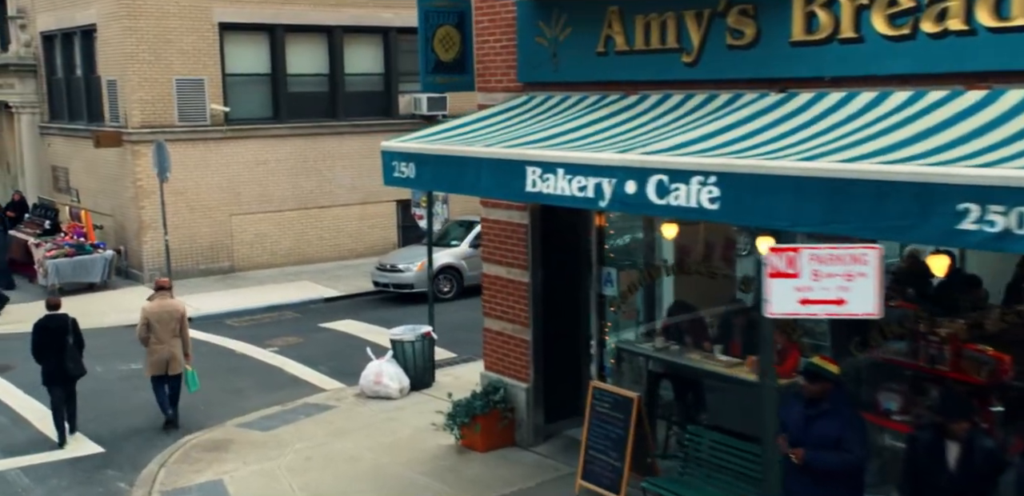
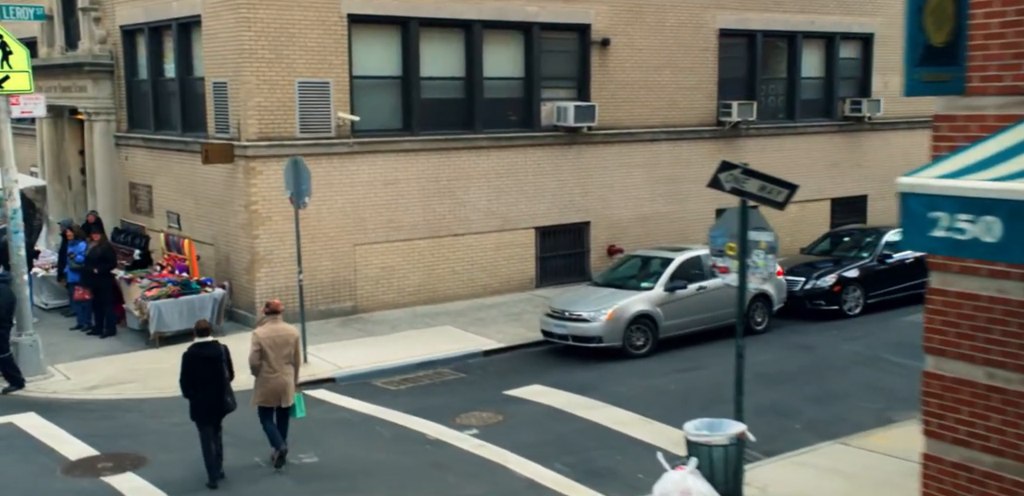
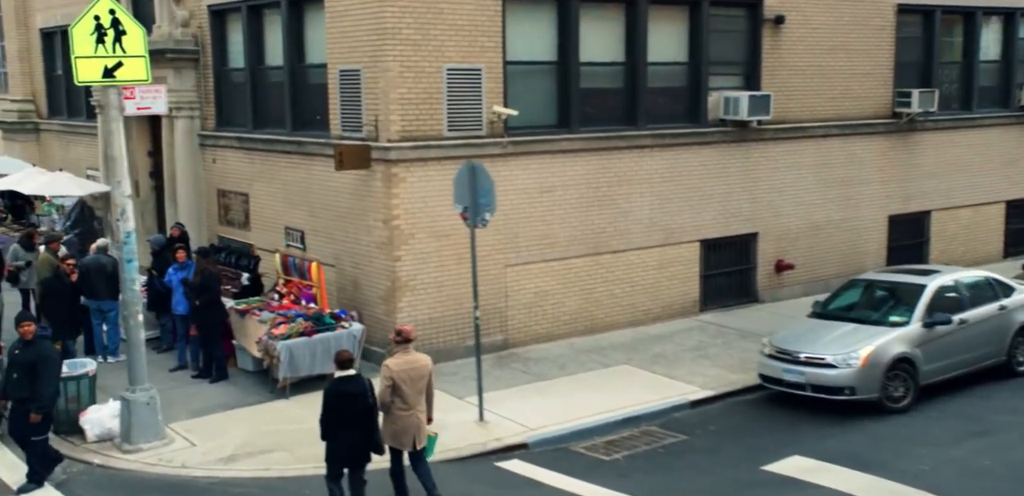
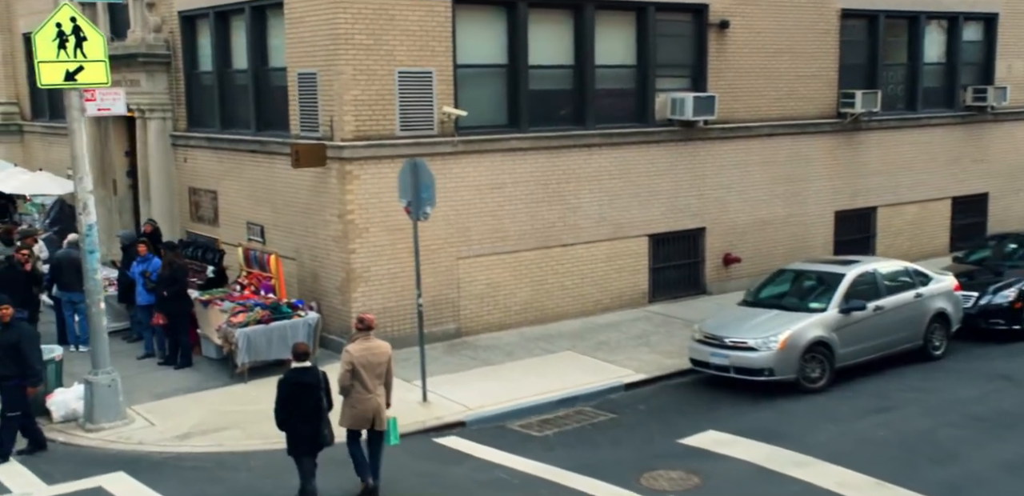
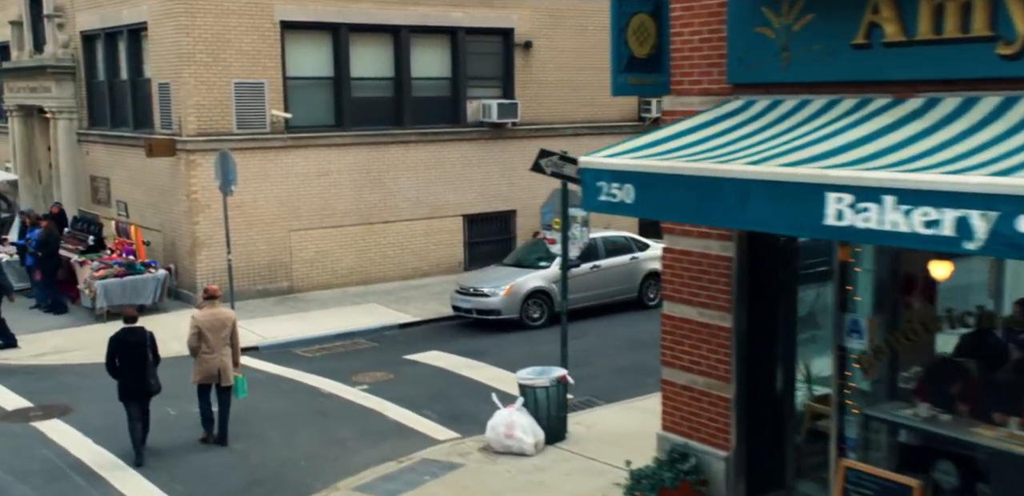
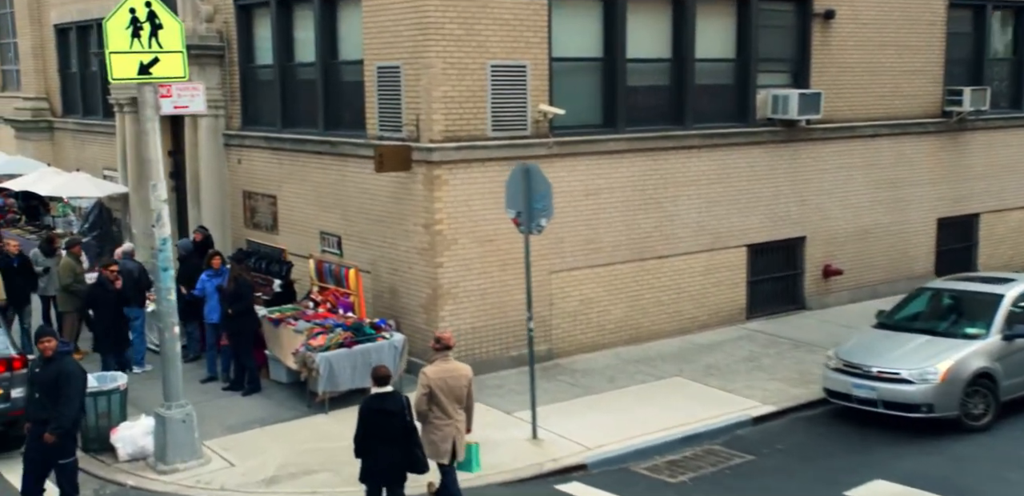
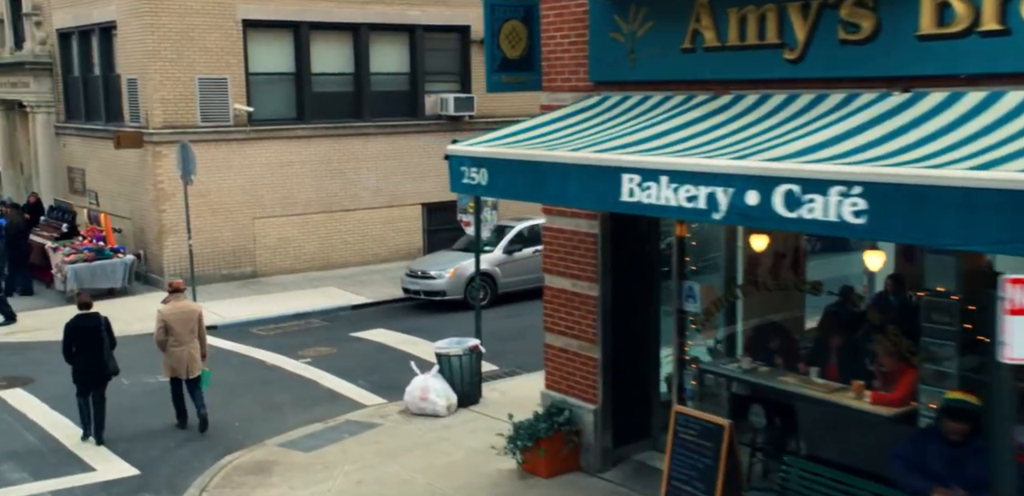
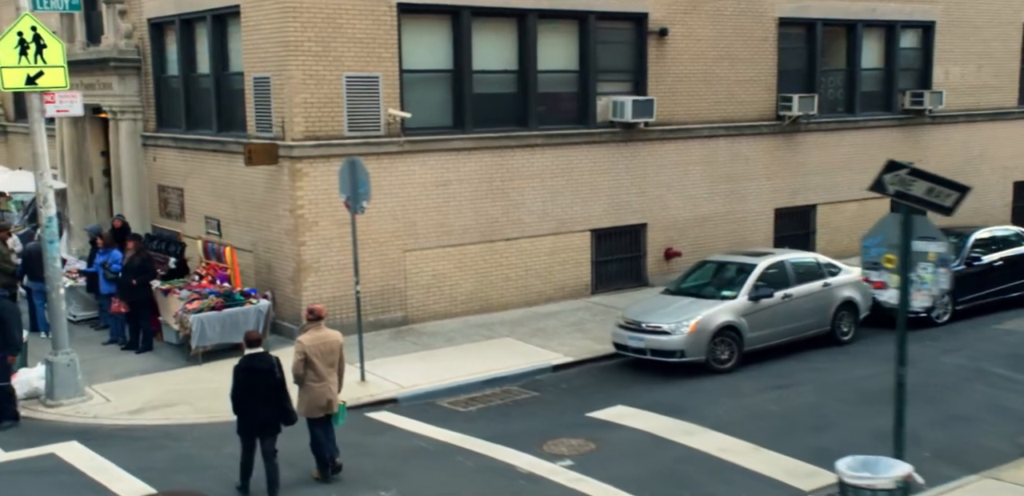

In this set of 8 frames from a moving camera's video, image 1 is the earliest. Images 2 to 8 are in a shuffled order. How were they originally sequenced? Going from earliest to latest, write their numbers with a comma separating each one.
7, 5, 2, 8, 4, 3, 6
